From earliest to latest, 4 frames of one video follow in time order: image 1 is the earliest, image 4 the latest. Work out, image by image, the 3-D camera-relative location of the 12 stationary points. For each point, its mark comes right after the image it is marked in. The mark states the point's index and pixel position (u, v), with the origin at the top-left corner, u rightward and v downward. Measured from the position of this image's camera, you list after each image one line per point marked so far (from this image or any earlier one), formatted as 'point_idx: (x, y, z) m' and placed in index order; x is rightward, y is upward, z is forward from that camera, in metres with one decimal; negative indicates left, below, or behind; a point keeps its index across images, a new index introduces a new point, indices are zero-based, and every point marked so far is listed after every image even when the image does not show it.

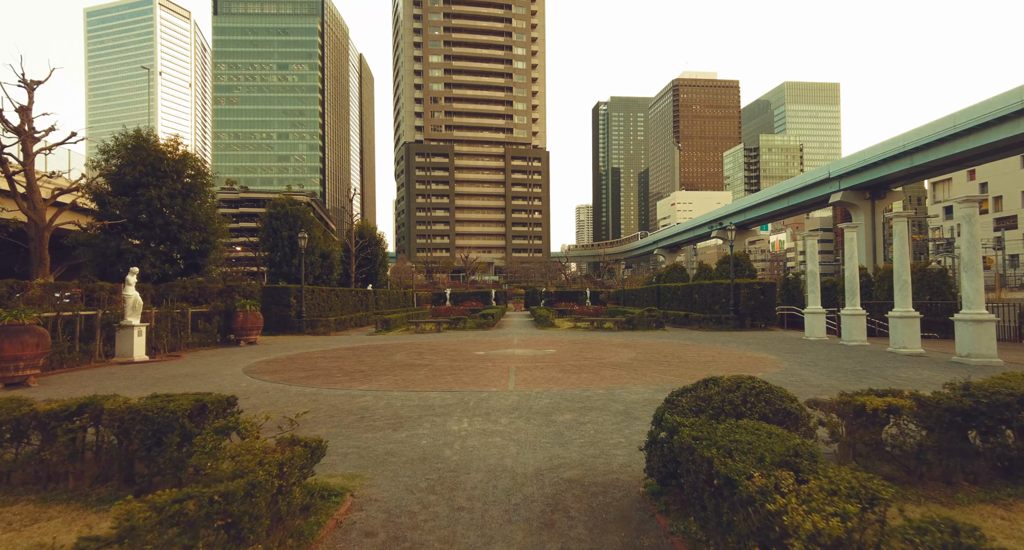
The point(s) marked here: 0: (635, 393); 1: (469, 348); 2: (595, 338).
0: (+2.1, -2.0, +8.4) m
1: (-1.4, -2.5, +16.6) m
2: (+3.3, -2.5, +19.9) m
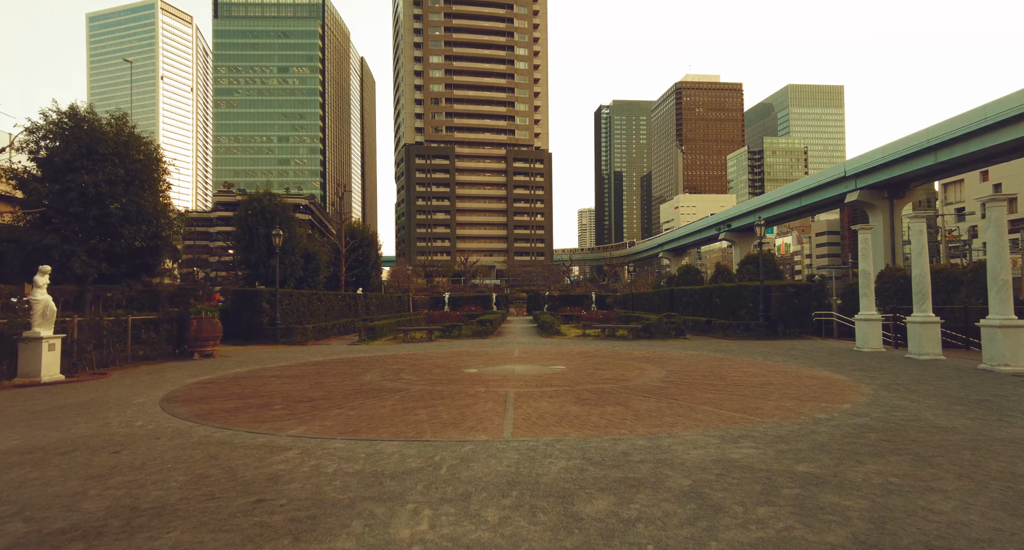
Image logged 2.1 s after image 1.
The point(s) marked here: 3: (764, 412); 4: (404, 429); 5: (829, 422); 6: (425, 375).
0: (+2.0, -1.9, +5.6) m
1: (-1.4, -2.5, +13.8) m
2: (+3.3, -2.6, +17.1) m
3: (+3.7, -2.0, +7.4) m
4: (-1.5, -2.1, +6.7) m
5: (+4.2, -2.0, +6.7) m
6: (-2.0, -2.3, +11.6) m
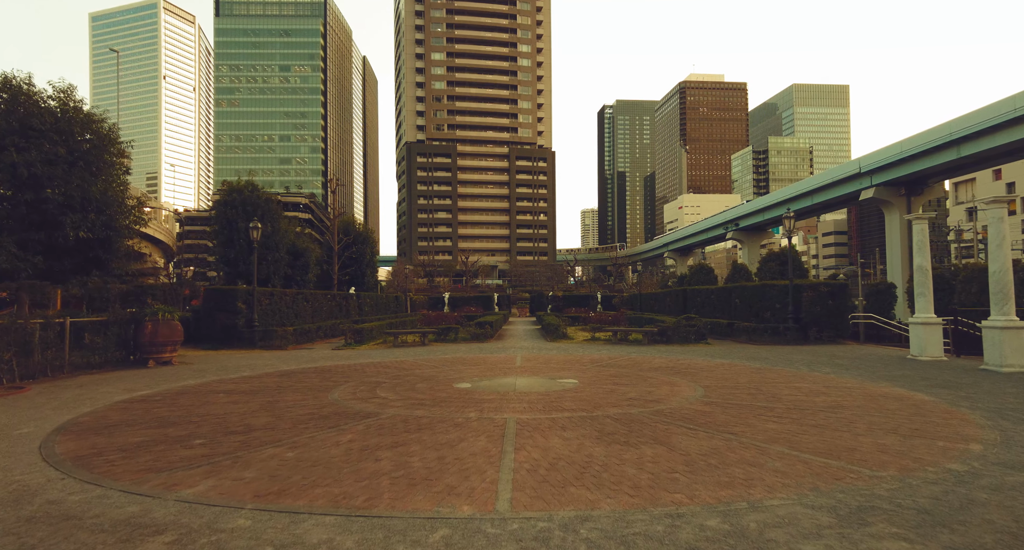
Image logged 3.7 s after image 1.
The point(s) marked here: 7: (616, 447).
0: (+2.0, -1.8, +3.5) m
1: (-1.4, -2.3, +11.7) m
2: (+3.4, -2.5, +14.9) m
3: (+3.7, -1.9, +5.3) m
4: (-1.5, -1.9, +4.6) m
5: (+4.2, -1.8, +4.5) m
6: (-1.9, -2.2, +9.4) m
7: (+1.2, -1.9, +5.7) m
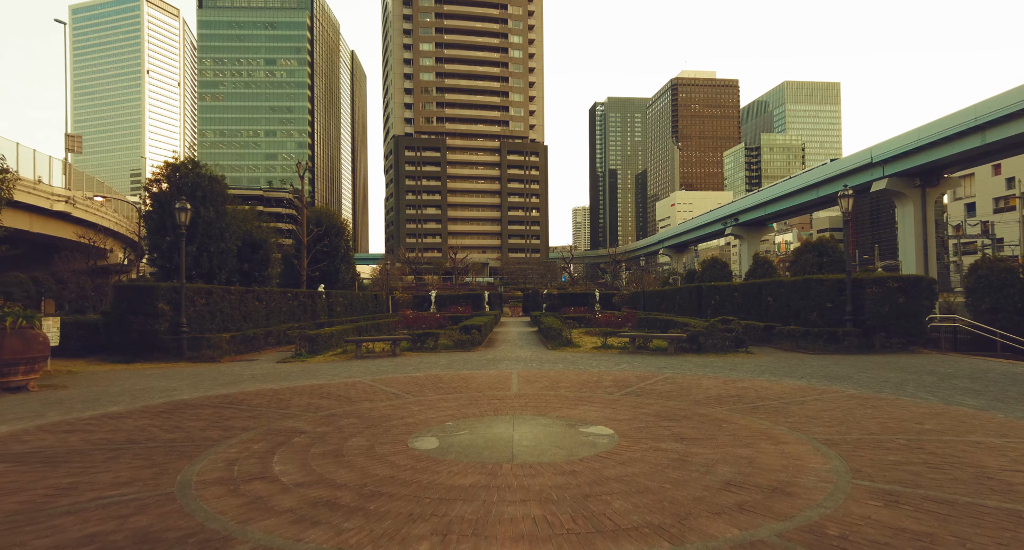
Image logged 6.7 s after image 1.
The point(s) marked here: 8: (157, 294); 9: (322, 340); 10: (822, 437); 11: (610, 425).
0: (+2.1, -1.6, -0.5) m
1: (-1.5, -2.1, +7.6) m
2: (+3.2, -2.2, +10.9) m
3: (+3.8, -1.7, +1.3) m
4: (-1.4, -1.8, +0.5) m
5: (+4.2, -1.6, +0.5) m
6: (-2.0, -2.0, +5.3) m
7: (+1.2, -1.8, +1.7) m
8: (-11.3, -0.6, +16.1) m
9: (-6.4, -2.2, +17.1) m
10: (+3.7, -2.0, +6.2) m
11: (+1.3, -2.0, +6.9) m
